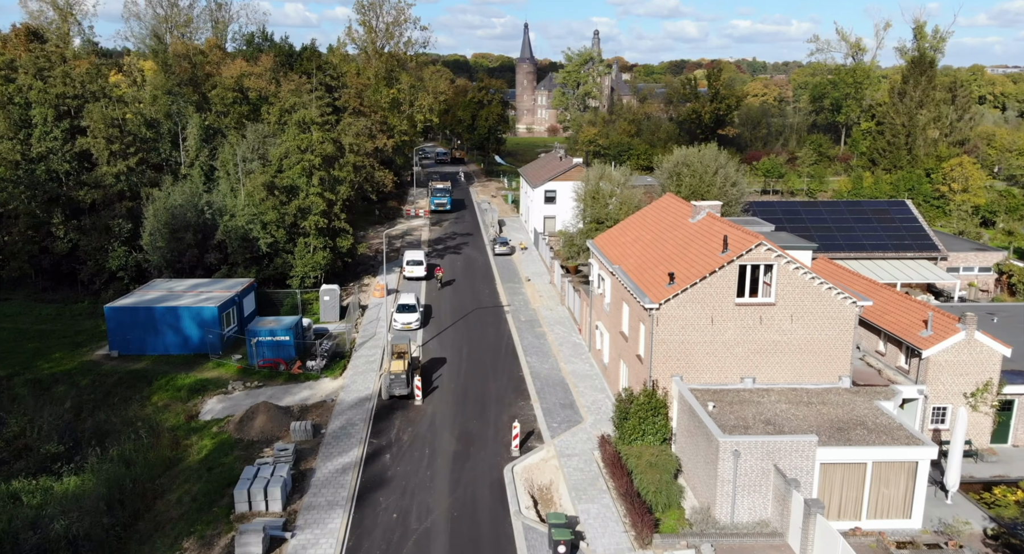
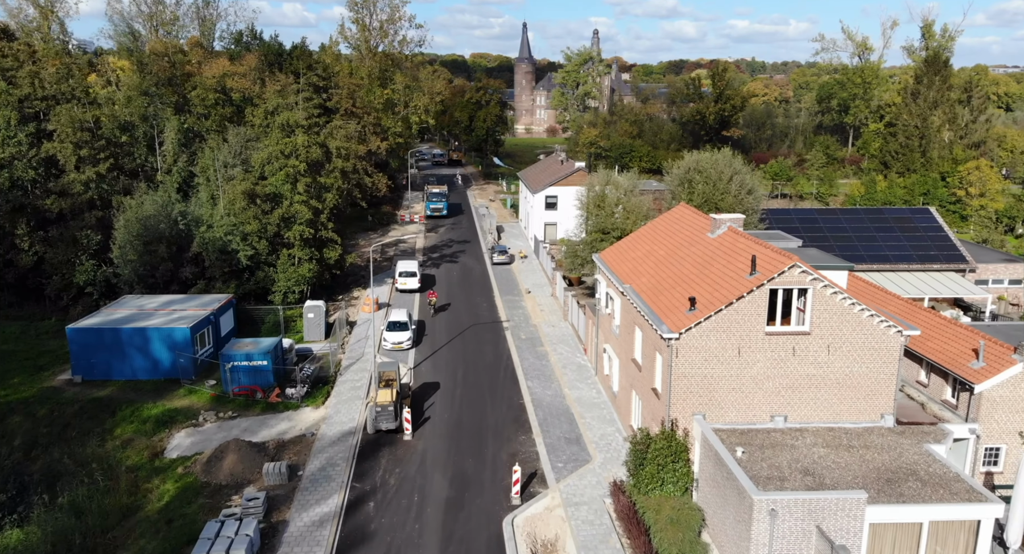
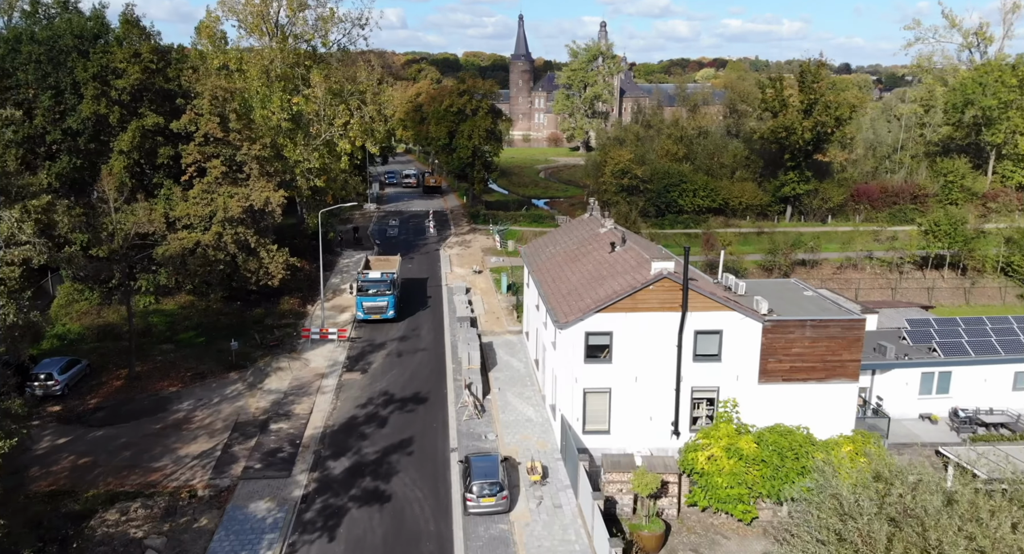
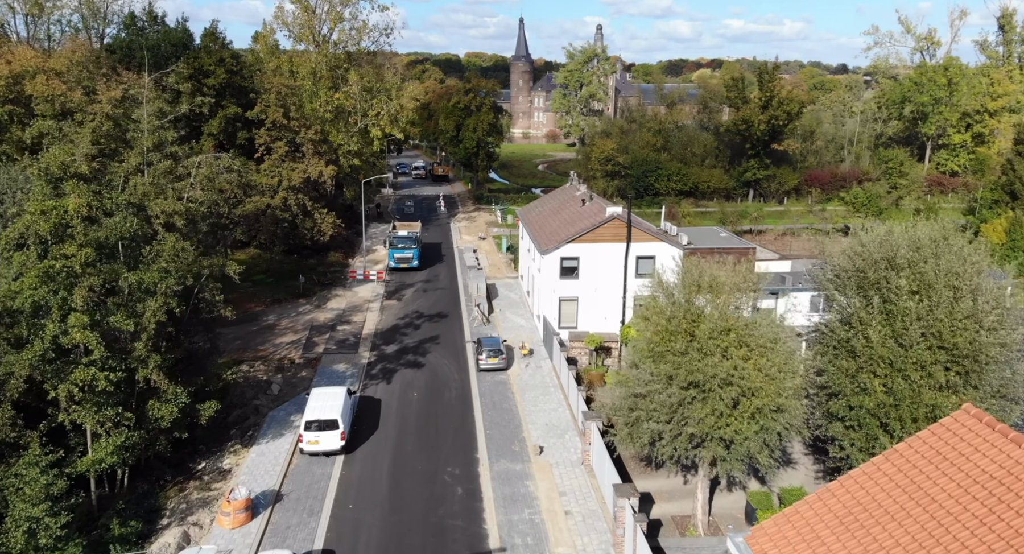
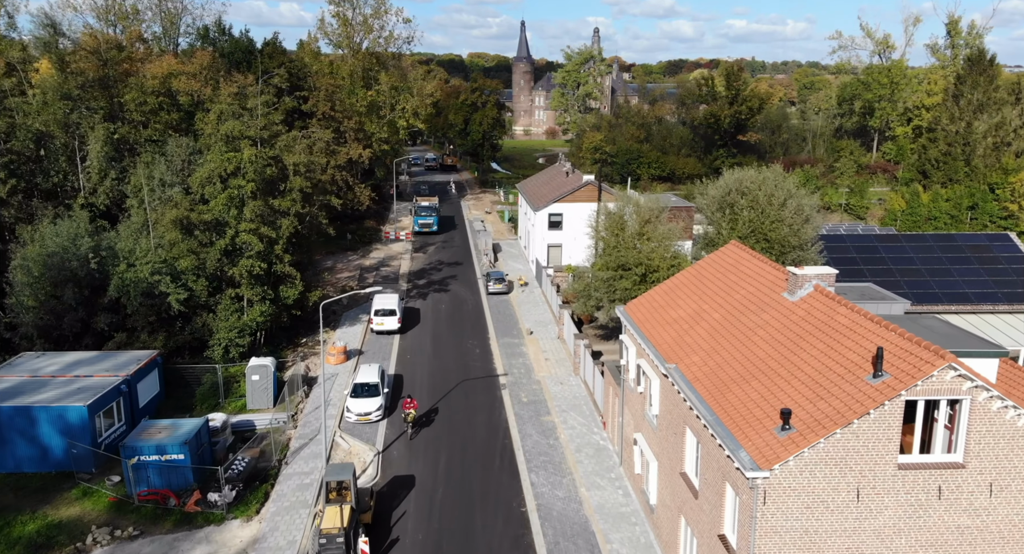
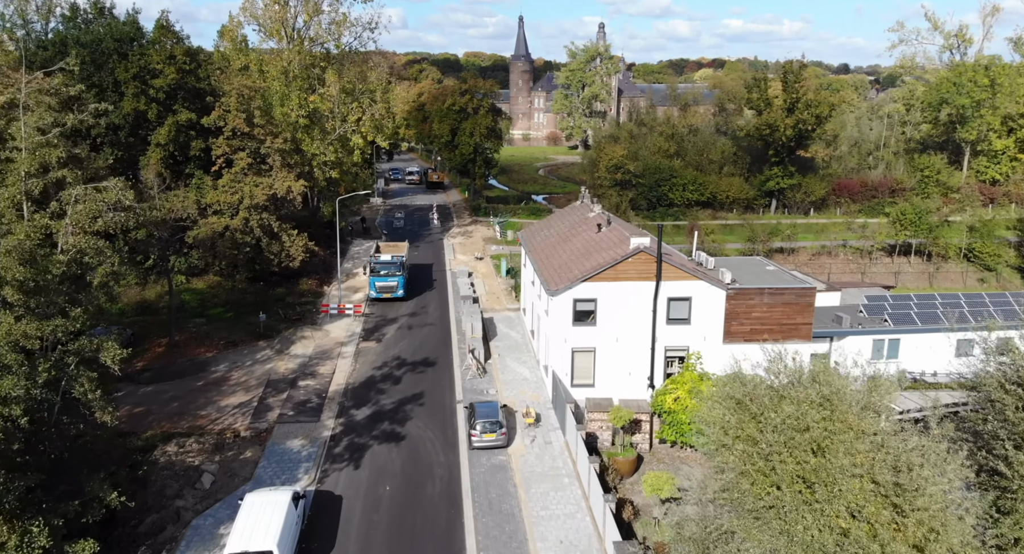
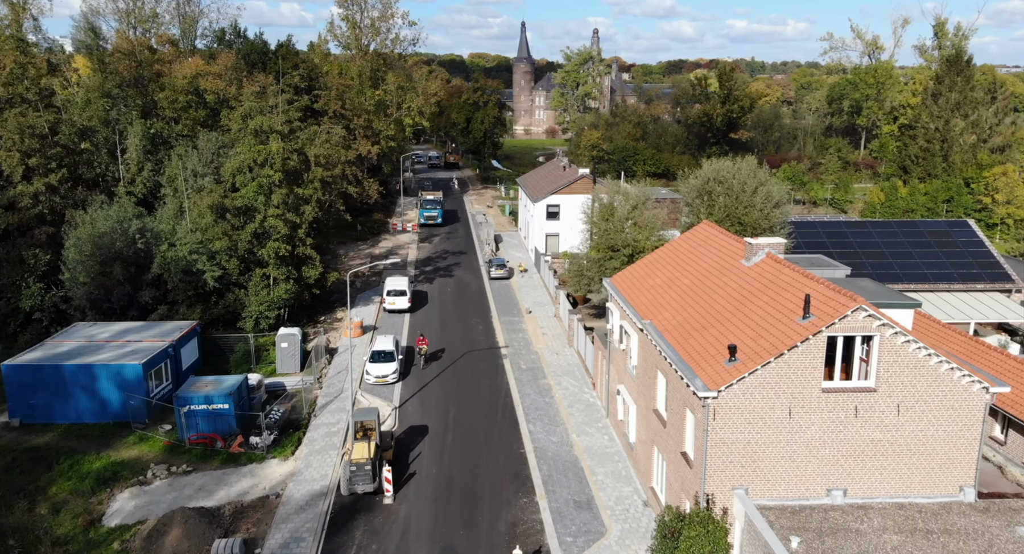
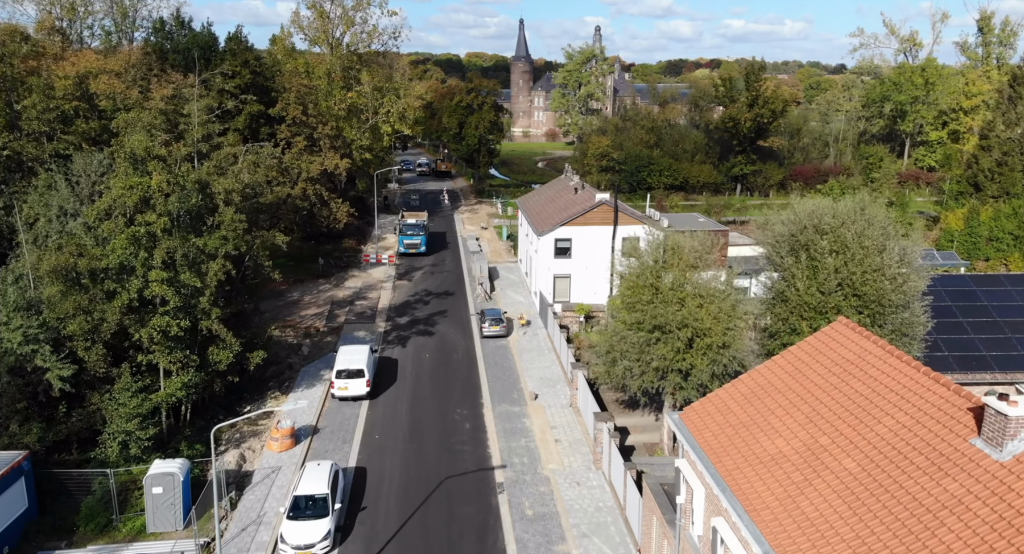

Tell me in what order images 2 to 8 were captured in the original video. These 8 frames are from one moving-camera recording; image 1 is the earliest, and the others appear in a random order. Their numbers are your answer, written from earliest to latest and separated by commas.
2, 7, 5, 8, 4, 6, 3
